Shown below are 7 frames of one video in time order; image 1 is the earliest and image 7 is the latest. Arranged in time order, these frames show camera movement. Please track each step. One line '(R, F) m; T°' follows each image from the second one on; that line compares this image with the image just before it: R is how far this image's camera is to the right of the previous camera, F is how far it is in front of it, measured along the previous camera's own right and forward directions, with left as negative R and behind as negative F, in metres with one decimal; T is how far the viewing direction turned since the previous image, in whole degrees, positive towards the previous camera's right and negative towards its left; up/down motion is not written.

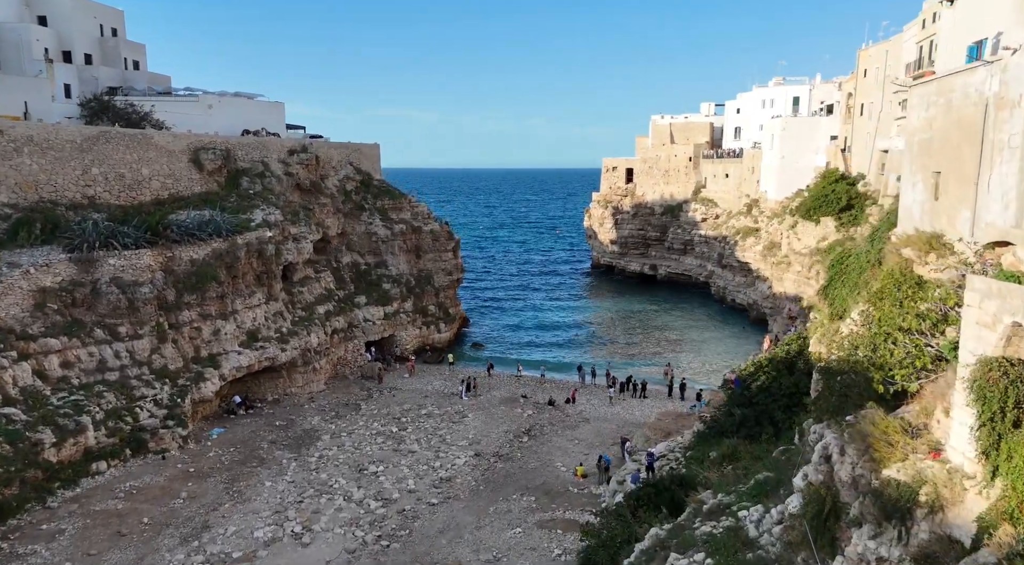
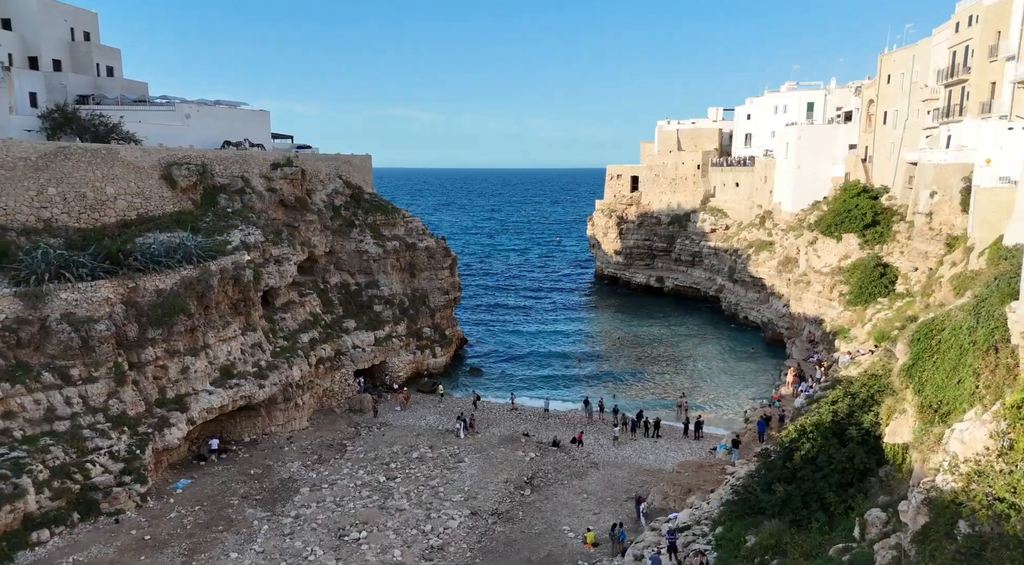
(0.0, +2.9) m; 0°
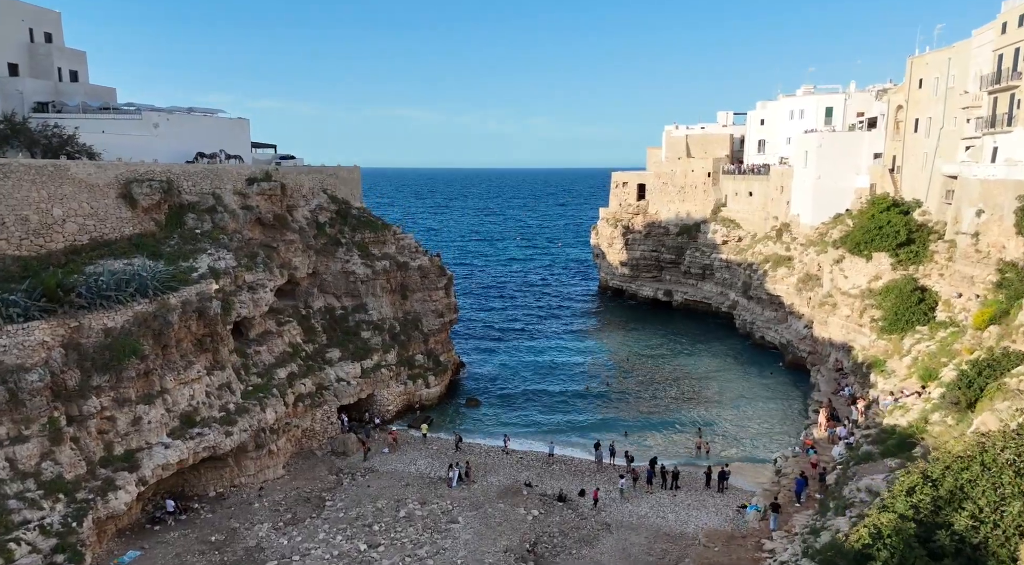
(0.0, +3.4) m; 0°
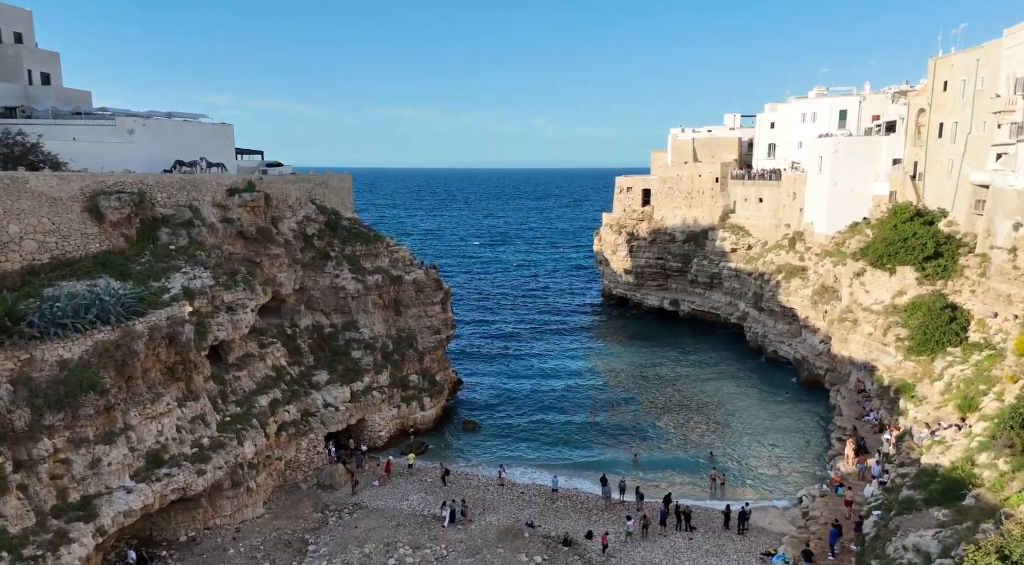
(0.0, +2.3) m; 0°
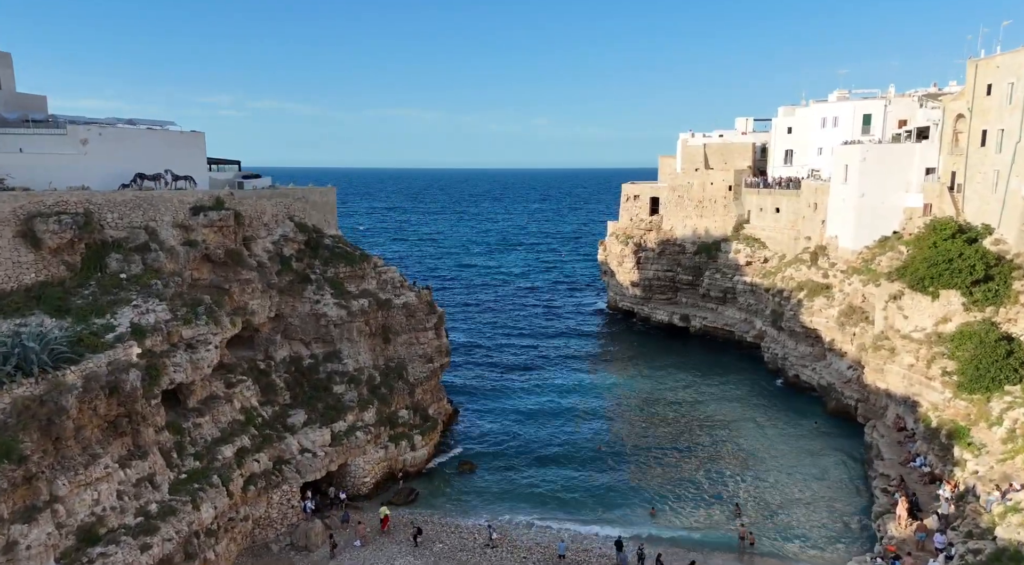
(0.0, +3.6) m; 0°
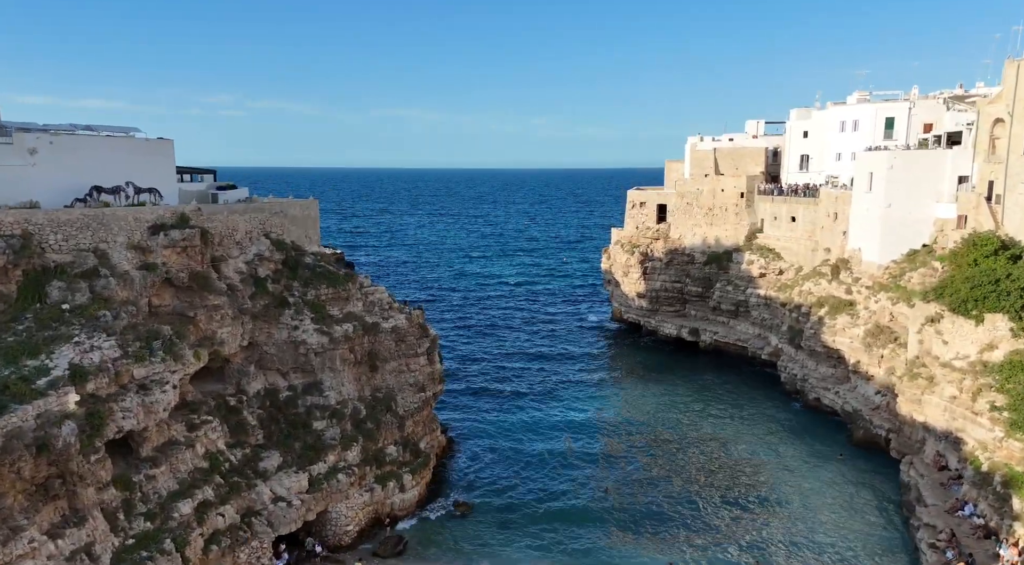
(0.0, +3.1) m; 0°
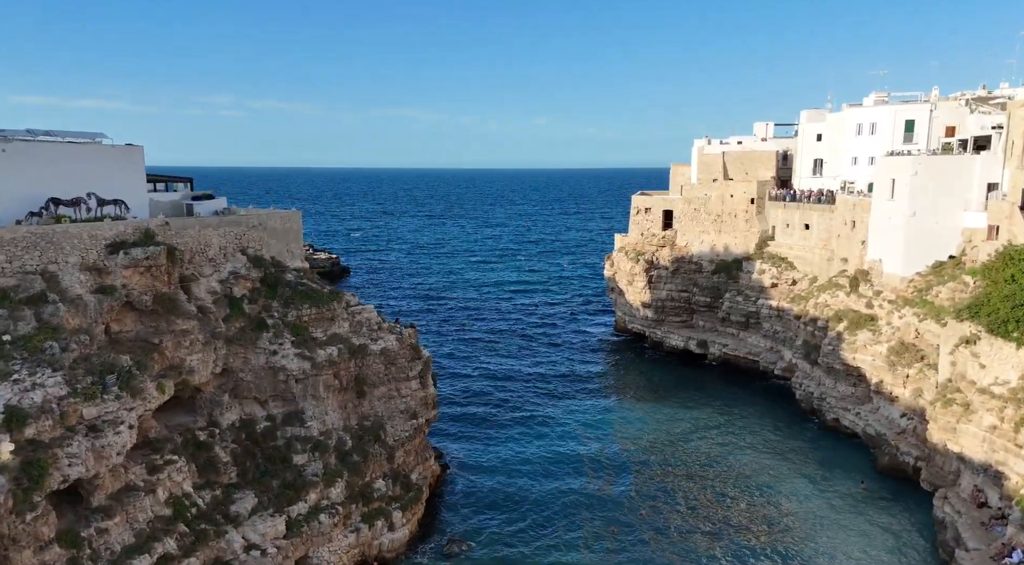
(0.0, +2.5) m; 0°
